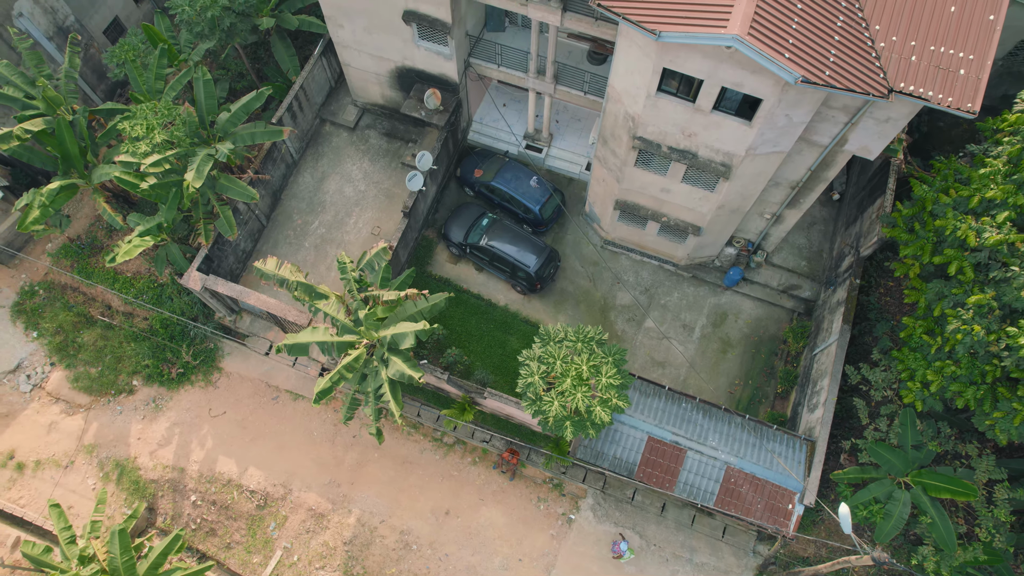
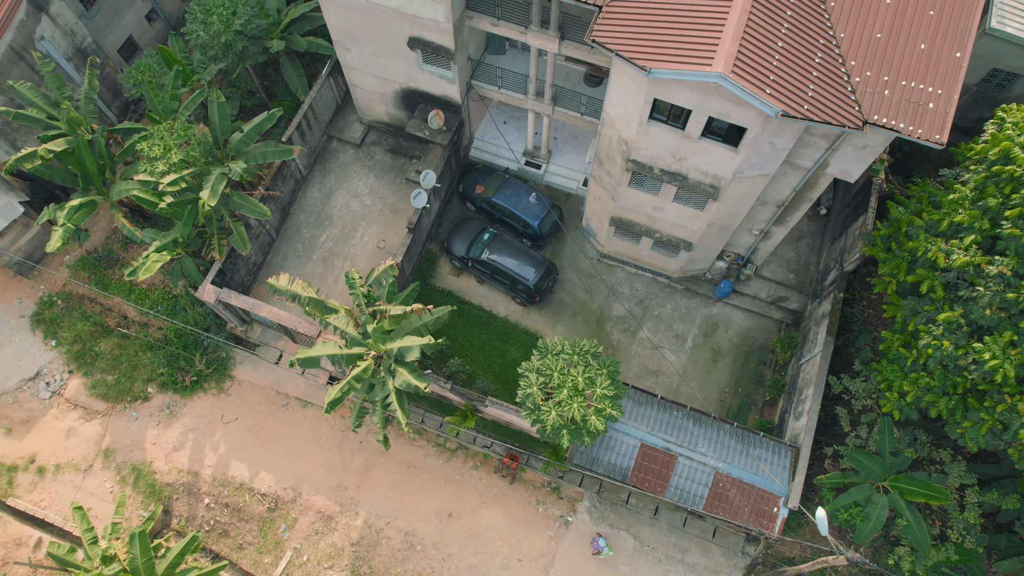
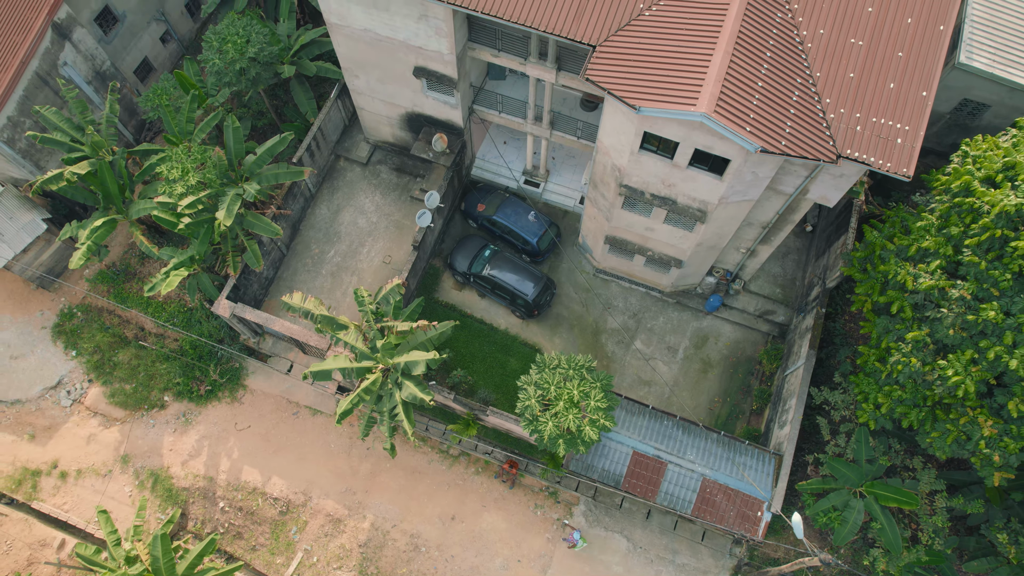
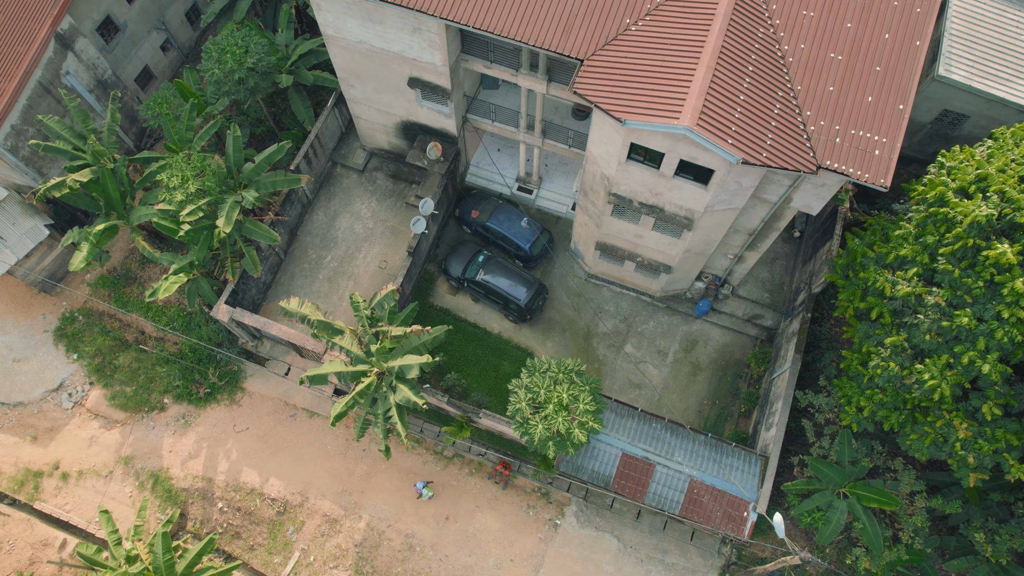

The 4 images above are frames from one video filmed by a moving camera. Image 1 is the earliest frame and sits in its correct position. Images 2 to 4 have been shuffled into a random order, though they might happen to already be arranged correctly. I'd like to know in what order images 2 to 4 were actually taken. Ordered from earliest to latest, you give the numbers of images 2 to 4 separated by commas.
2, 3, 4
